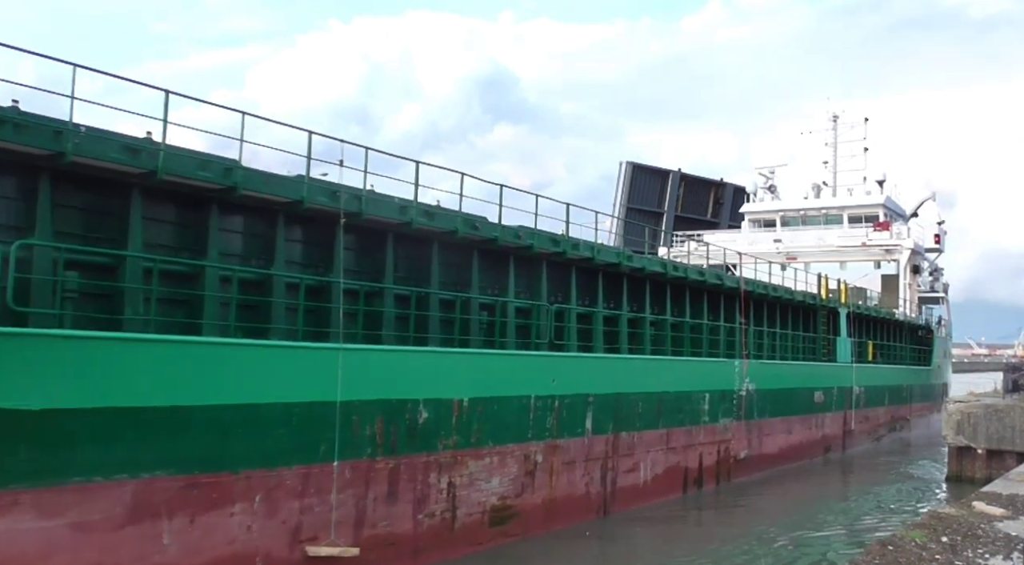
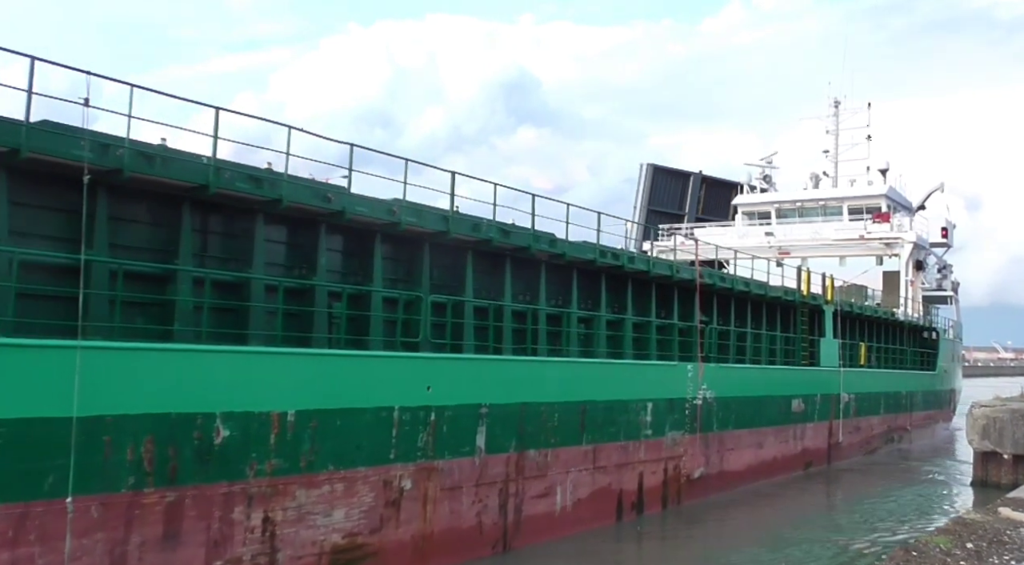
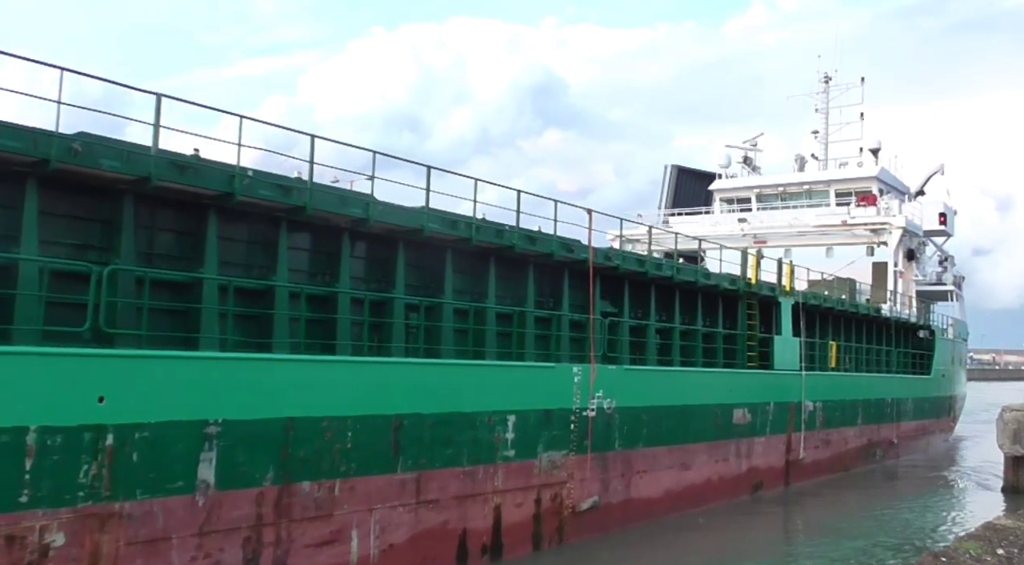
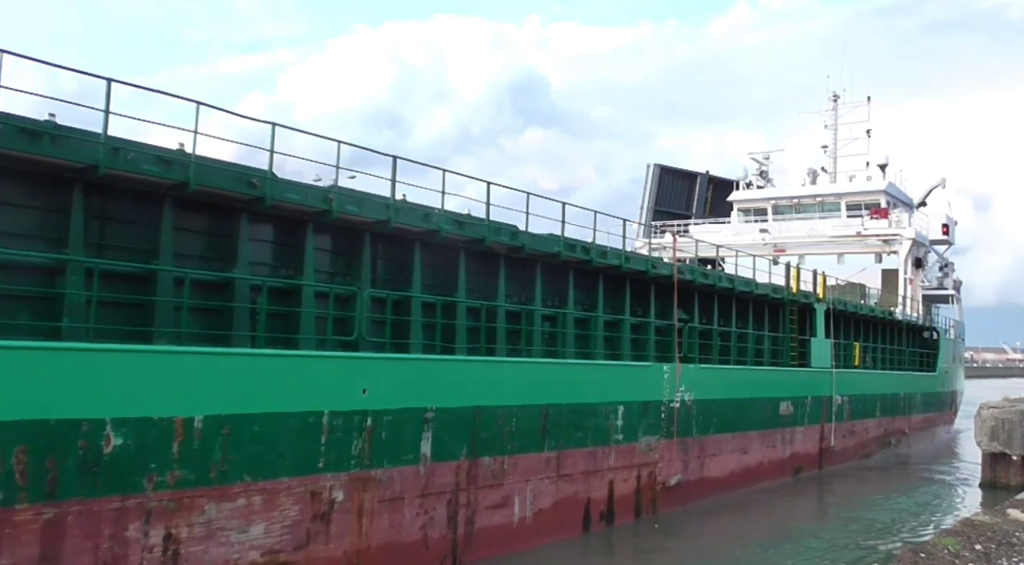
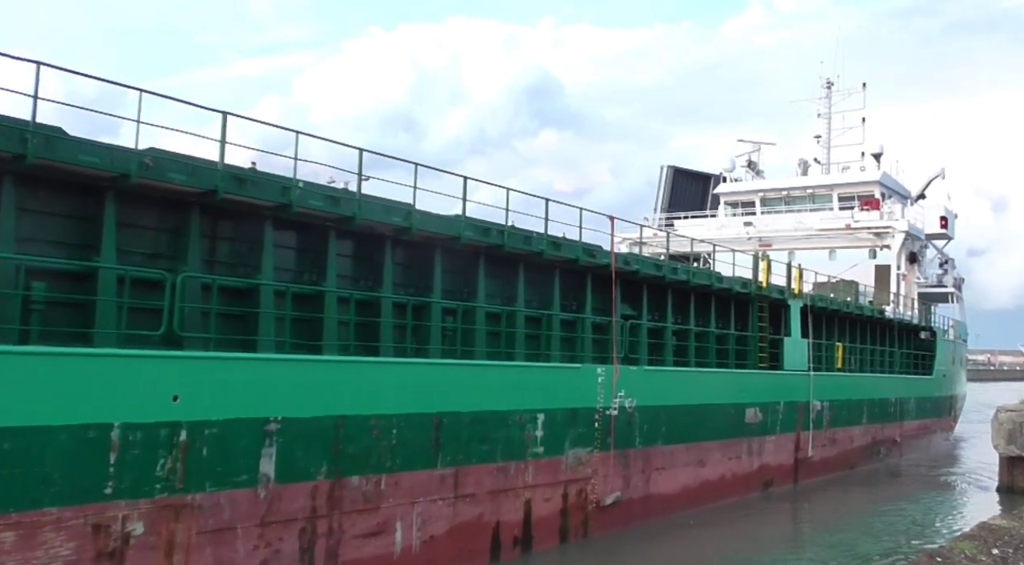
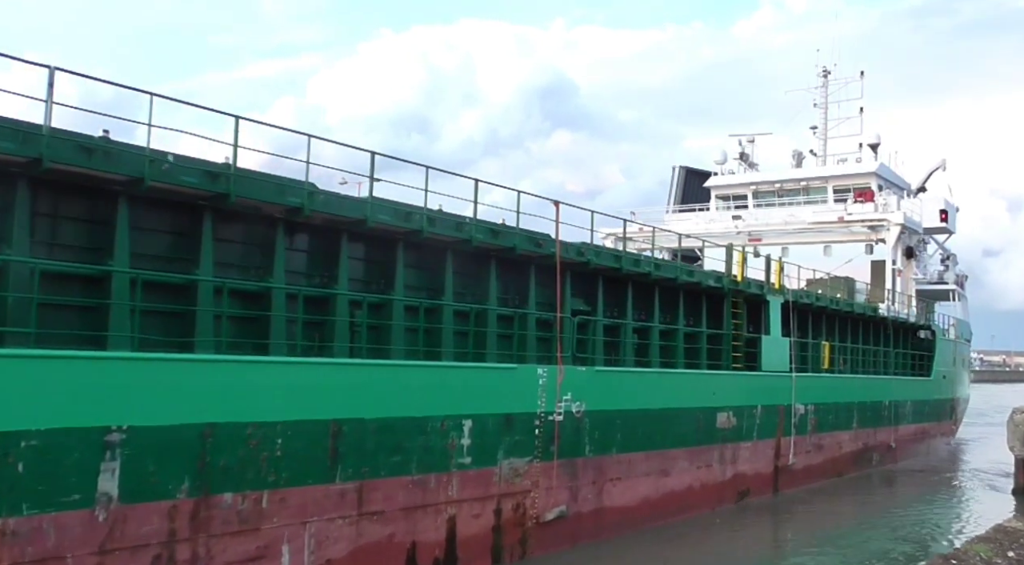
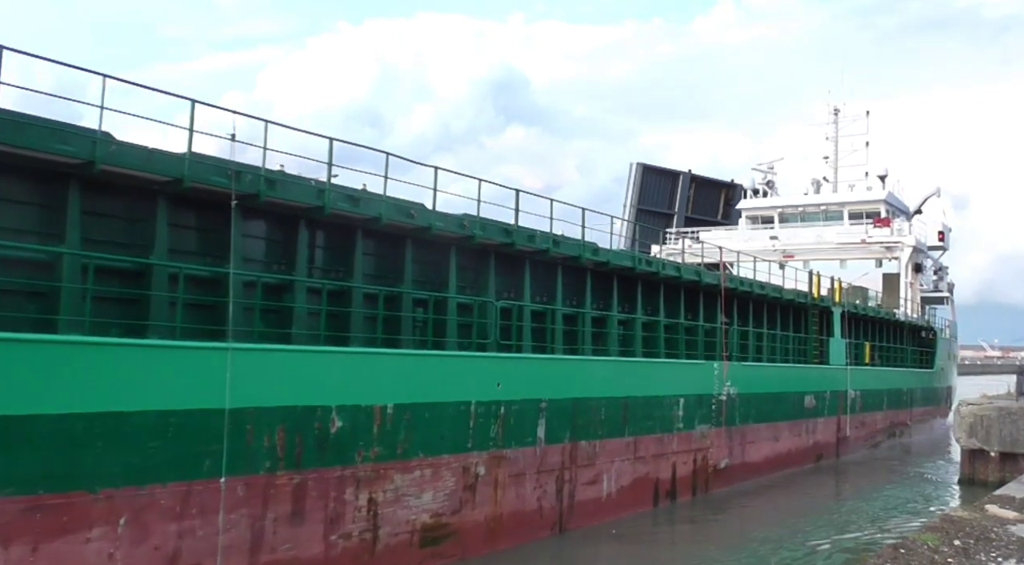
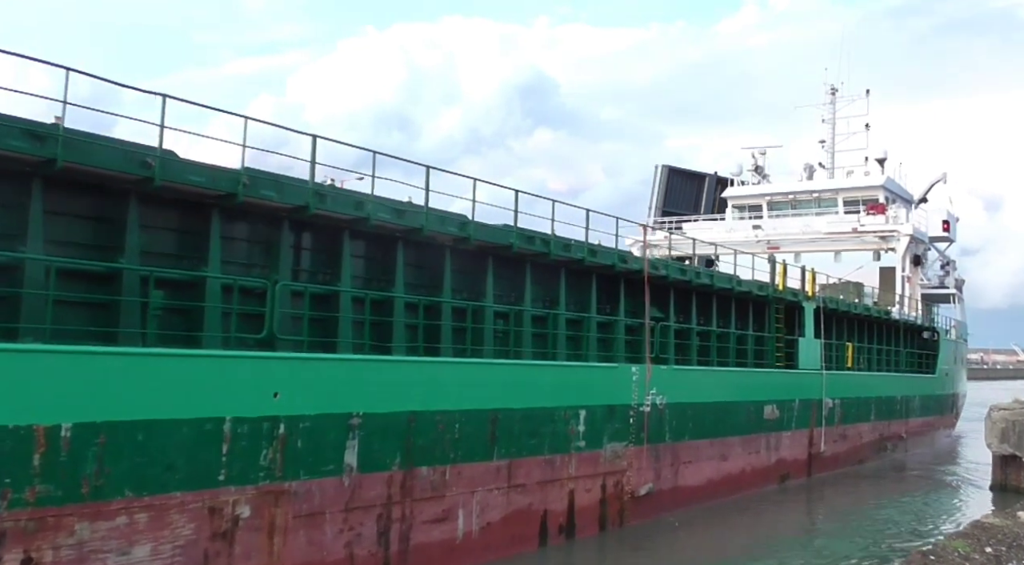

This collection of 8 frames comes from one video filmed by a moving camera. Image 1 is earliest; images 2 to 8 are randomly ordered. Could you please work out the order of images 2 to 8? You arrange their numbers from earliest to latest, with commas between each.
7, 2, 4, 8, 5, 3, 6
